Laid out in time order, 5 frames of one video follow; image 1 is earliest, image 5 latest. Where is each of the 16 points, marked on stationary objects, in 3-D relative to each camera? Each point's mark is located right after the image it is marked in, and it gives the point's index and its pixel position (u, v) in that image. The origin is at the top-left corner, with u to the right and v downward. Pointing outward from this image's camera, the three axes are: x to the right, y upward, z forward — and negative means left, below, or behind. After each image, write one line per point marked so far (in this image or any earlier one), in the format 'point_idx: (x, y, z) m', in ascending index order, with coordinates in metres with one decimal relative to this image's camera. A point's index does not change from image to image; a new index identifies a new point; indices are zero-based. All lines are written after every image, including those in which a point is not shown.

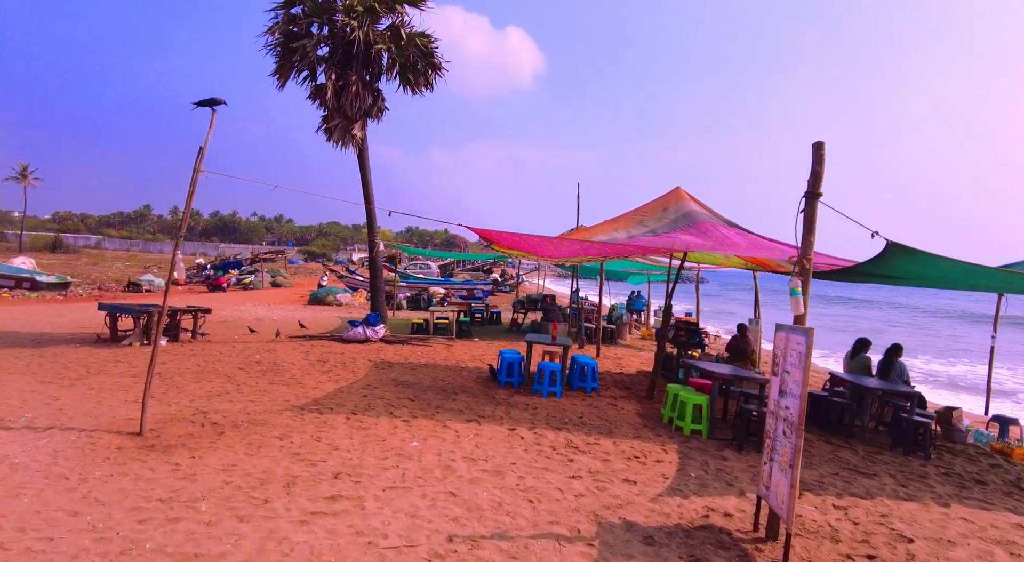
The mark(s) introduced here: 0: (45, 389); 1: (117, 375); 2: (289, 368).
0: (-6.0, -1.4, +7.7) m
1: (-5.9, -1.4, +8.9) m
2: (-3.7, -1.5, +10.0) m
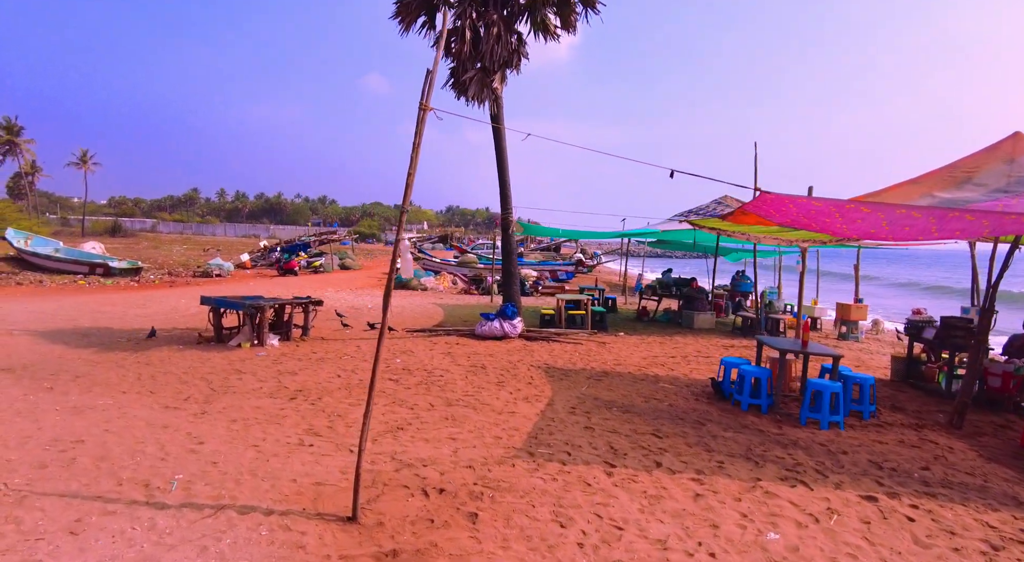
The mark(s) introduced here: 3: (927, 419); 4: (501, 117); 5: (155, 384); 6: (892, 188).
0: (-3.3, -1.4, +5.8) m
1: (-3.0, -1.3, +7.0) m
2: (-0.8, -1.3, +7.9) m
3: (+4.8, -1.6, +6.9) m
4: (-0.2, +3.1, +11.3) m
5: (-4.4, -1.3, +7.4) m
6: (+4.1, +1.0, +6.4) m
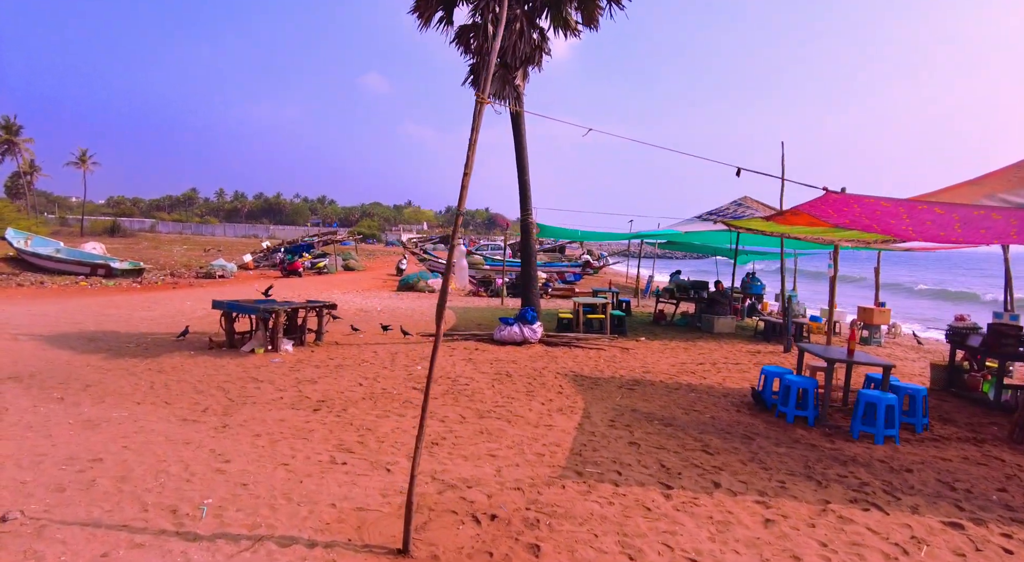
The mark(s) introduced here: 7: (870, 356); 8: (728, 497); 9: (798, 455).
0: (-2.9, -1.4, +5.5) m
1: (-2.7, -1.4, +6.6) m
2: (-0.4, -1.4, +7.6) m
3: (+5.2, -1.7, +6.6) m
4: (+0.2, +3.1, +11.0) m
5: (-4.0, -1.3, +7.0) m
6: (+4.5, +0.9, +6.1) m
7: (+4.2, -0.9, +6.9) m
8: (+1.6, -1.6, +4.6) m
9: (+2.7, -1.6, +5.6) m
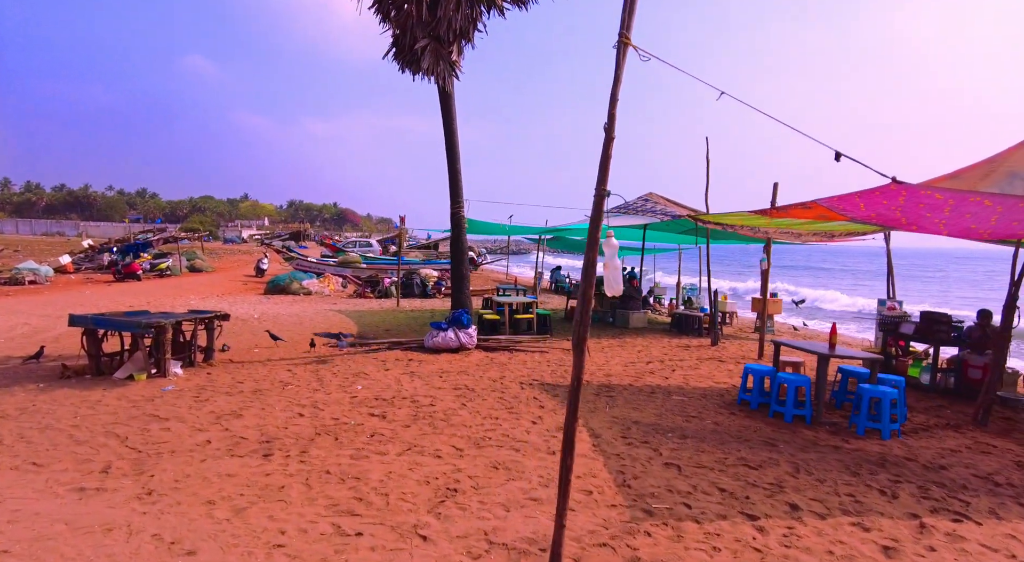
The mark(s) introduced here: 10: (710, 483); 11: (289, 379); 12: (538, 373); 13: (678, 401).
0: (-2.5, -1.5, +3.8) m
1: (-2.6, -1.5, +5.0) m
2: (-0.7, -1.4, +6.5) m
3: (+5.0, -1.6, +6.9) m
4: (-1.0, +3.1, +9.9) m
5: (-4.0, -1.4, +5.1) m
6: (+4.4, +1.0, +6.2) m
7: (+3.9, -0.8, +7.0) m
8: (+2.1, -1.6, +4.1) m
9: (+2.8, -1.6, +5.3) m
10: (+1.5, -1.6, +4.7) m
11: (-3.0, -1.3, +8.0) m
12: (+0.4, -1.3, +8.7) m
13: (+2.0, -1.4, +7.2) m
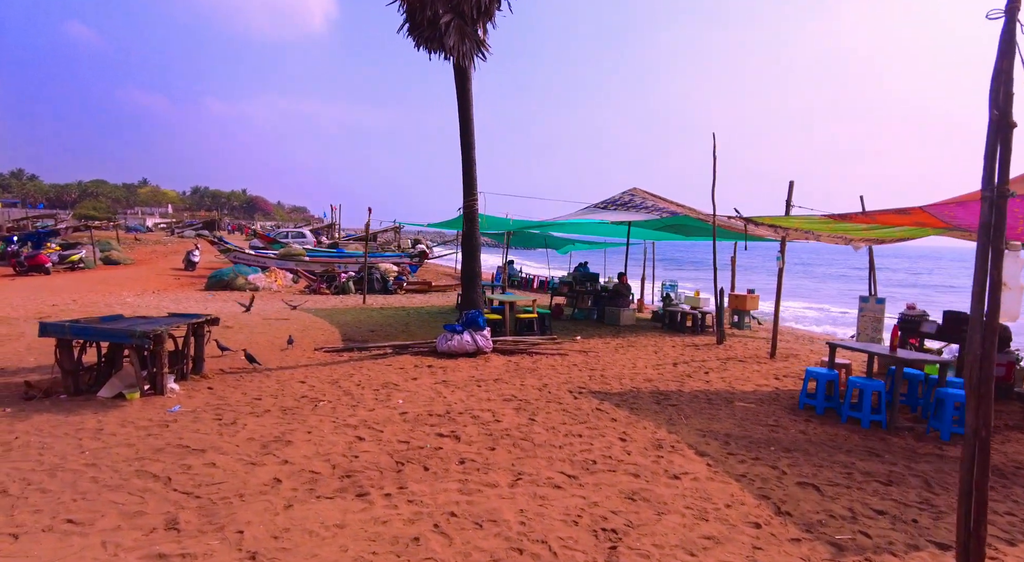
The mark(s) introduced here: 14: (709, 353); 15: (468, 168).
0: (-1.3, -1.6, +3.0) m
1: (-1.6, -1.5, +4.1) m
2: (+0.1, -1.4, +5.9) m
3: (+5.7, -1.6, +7.0) m
4: (-0.6, +3.1, +9.1) m
5: (-3.0, -1.5, +4.0) m
6: (+5.2, +1.0, +6.3) m
7: (+4.6, -0.8, +6.9) m
8: (+3.2, -1.7, +3.8) m
9: (+3.8, -1.6, +5.1) m
10: (+2.6, -1.6, +4.4) m
11: (-2.4, -1.3, +7.0) m
12: (+0.9, -1.3, +8.2) m
13: (+2.7, -1.5, +6.9) m
14: (+3.5, -1.3, +10.5) m
15: (-0.7, +1.8, +9.4) m
